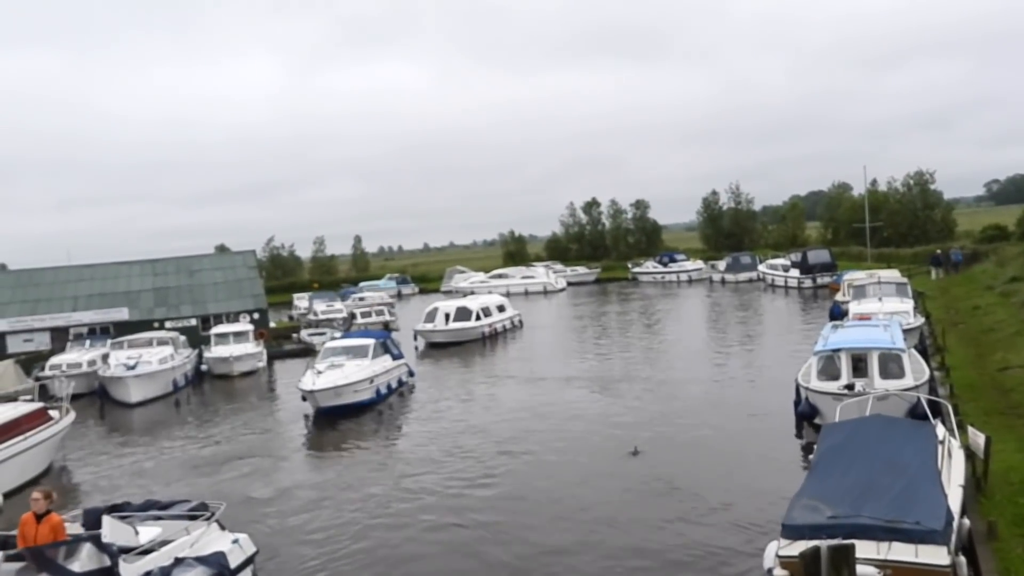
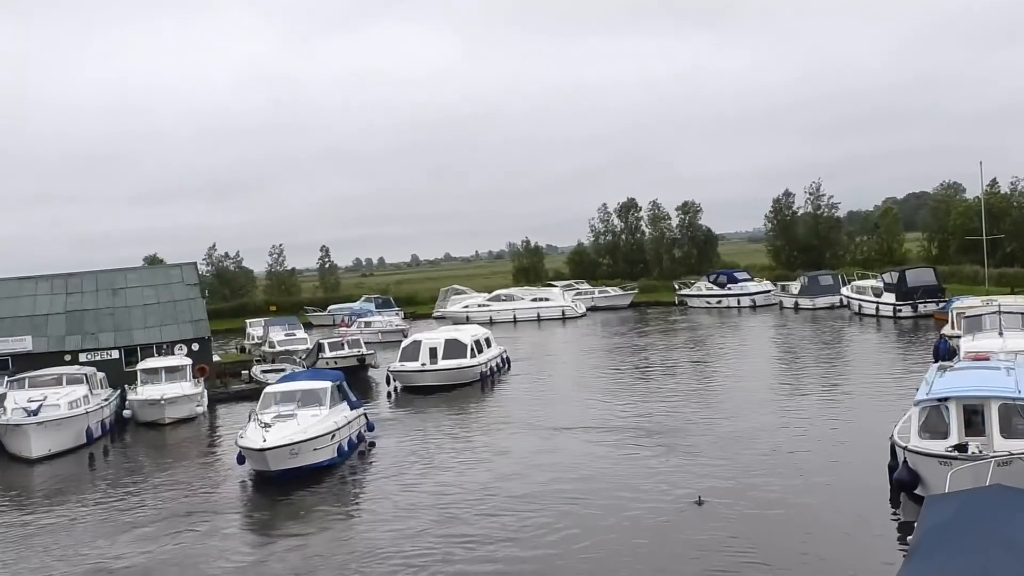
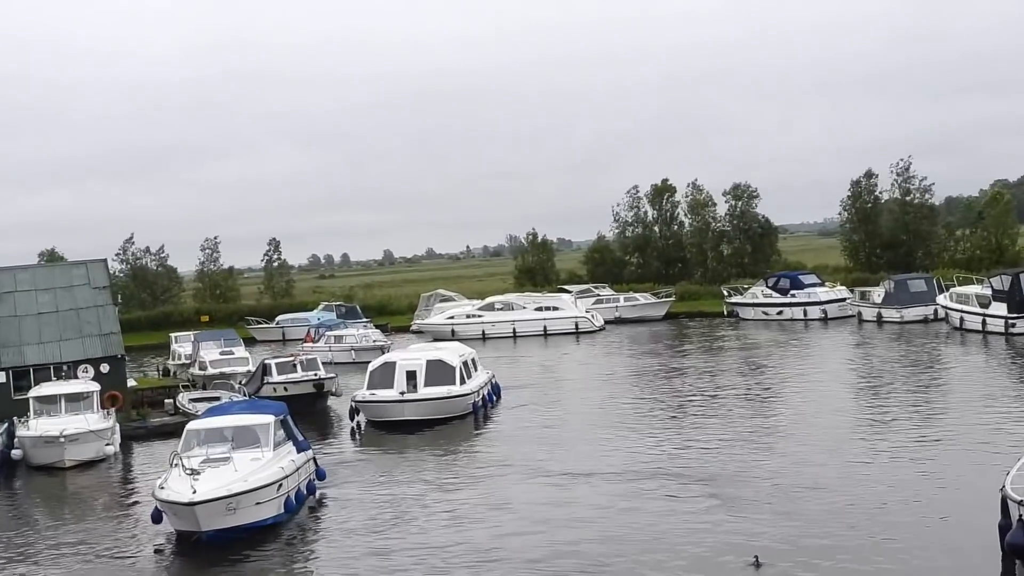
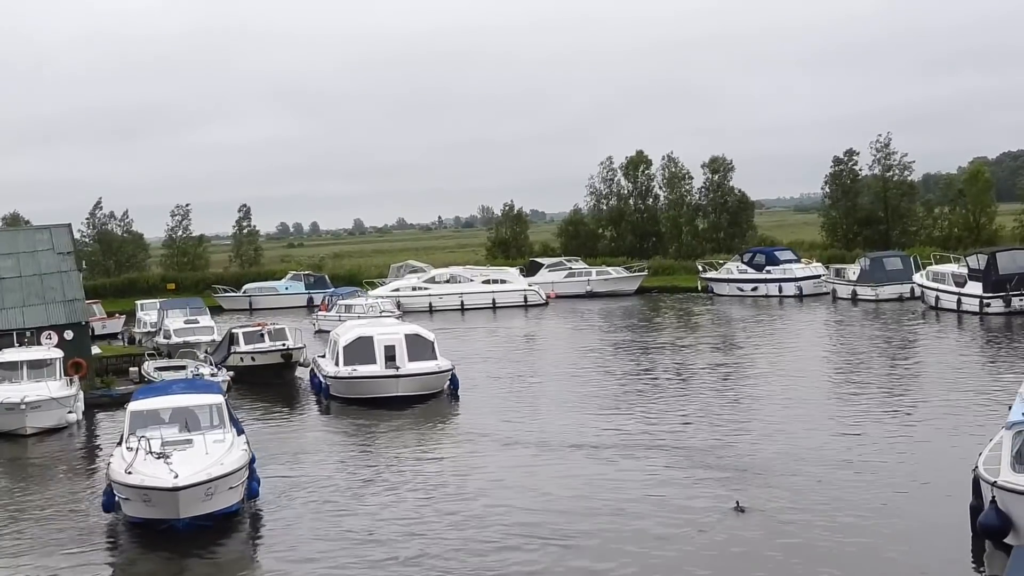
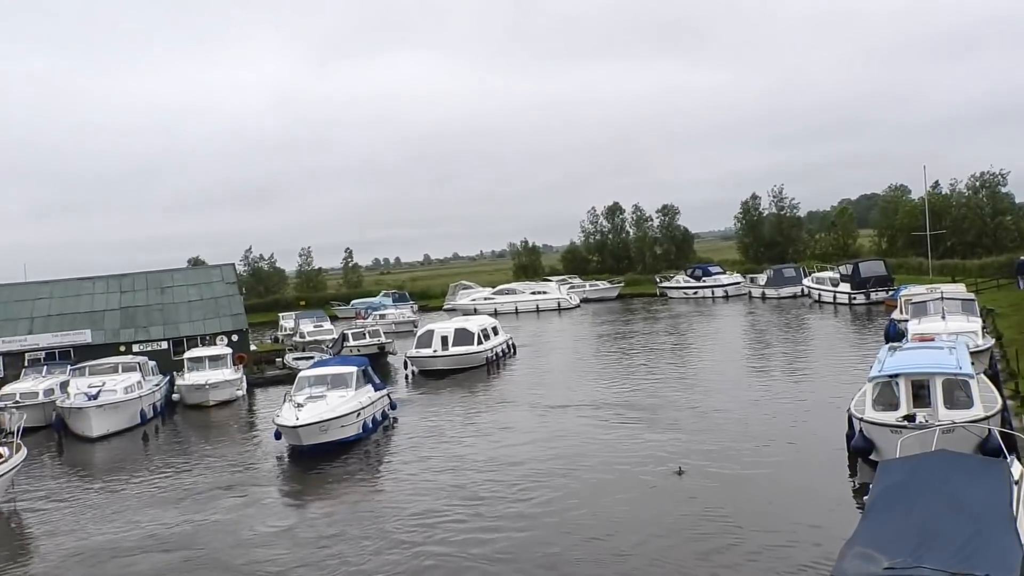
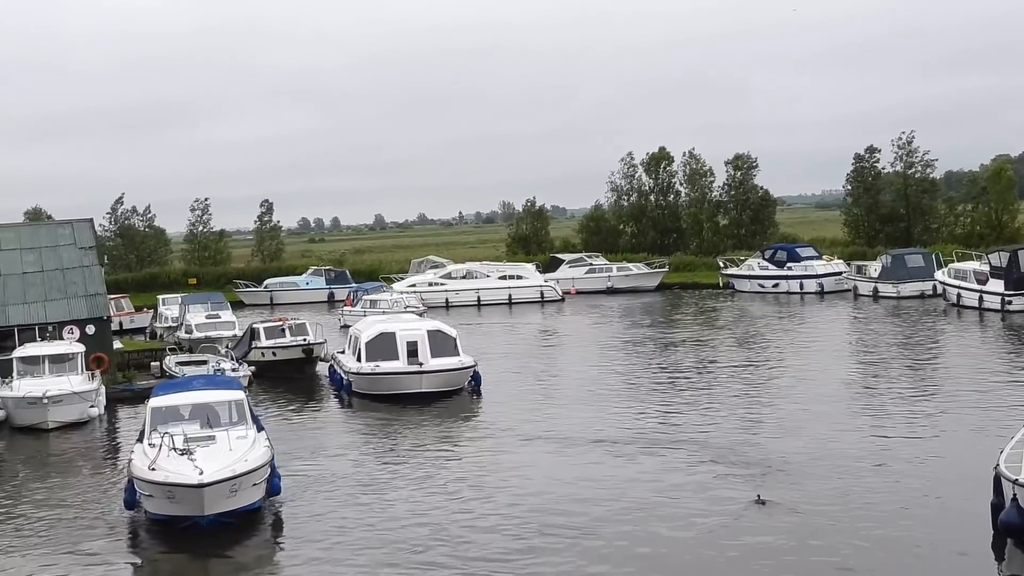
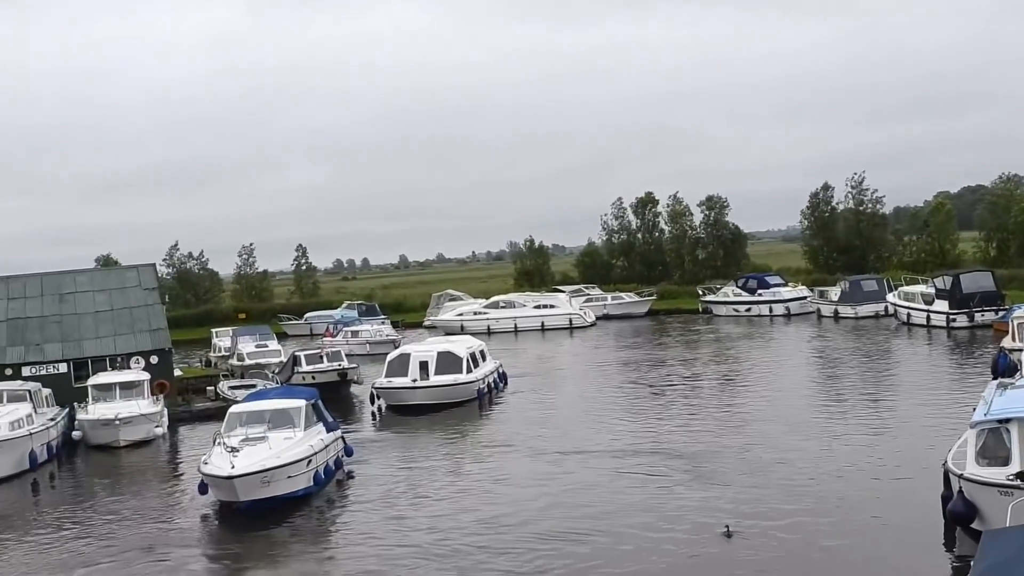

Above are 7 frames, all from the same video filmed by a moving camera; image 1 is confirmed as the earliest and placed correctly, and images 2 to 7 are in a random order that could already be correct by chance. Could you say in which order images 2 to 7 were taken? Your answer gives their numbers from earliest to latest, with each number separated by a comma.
5, 2, 7, 3, 4, 6
